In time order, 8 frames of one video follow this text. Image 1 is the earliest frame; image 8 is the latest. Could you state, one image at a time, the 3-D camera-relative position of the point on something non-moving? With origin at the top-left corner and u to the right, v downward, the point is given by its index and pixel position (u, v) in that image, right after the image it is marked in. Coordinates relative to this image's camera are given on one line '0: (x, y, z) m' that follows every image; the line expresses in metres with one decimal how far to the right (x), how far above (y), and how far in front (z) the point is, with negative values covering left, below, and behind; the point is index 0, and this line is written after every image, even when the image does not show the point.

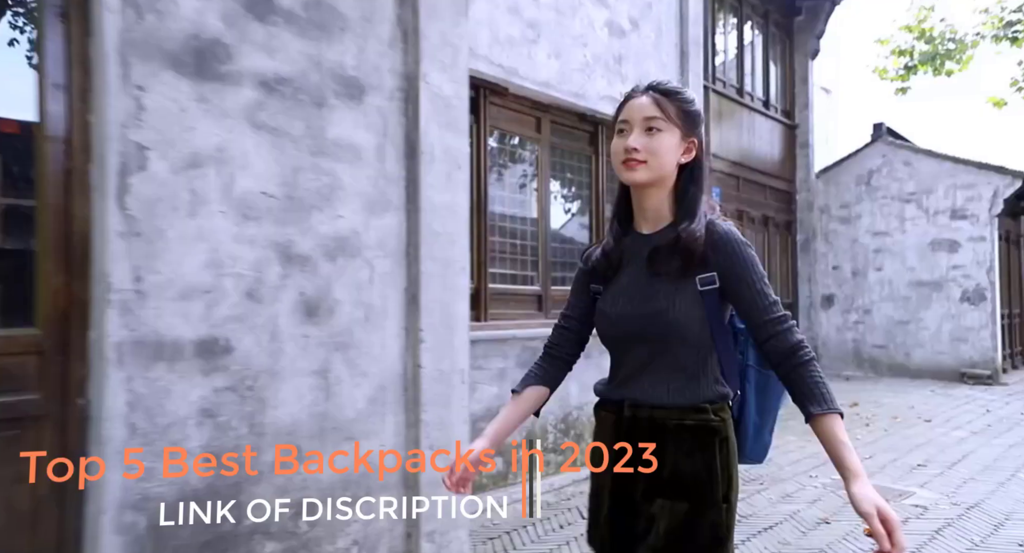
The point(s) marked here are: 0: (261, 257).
0: (-1.1, +0.1, +2.6) m
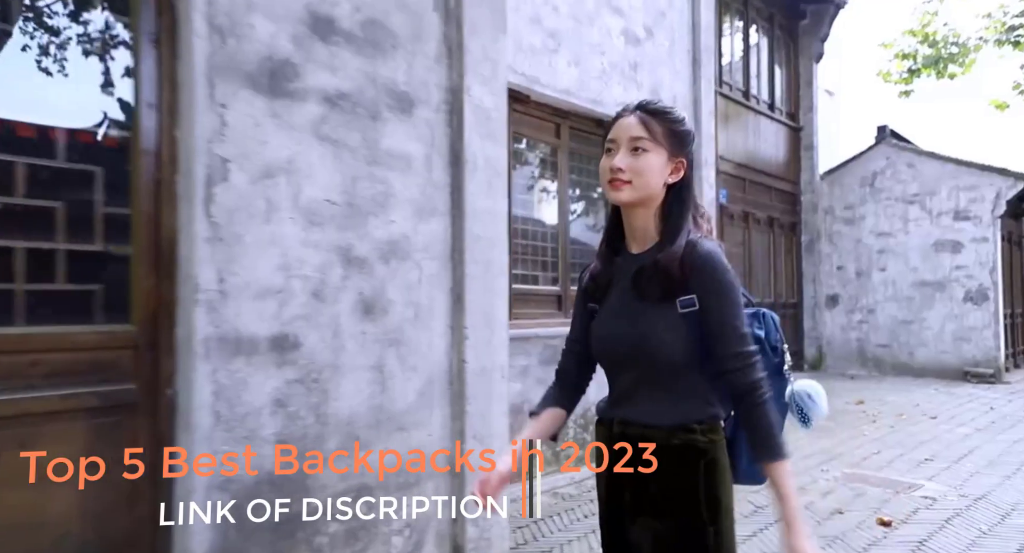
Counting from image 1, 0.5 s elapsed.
0: (-0.9, +0.1, +2.8) m
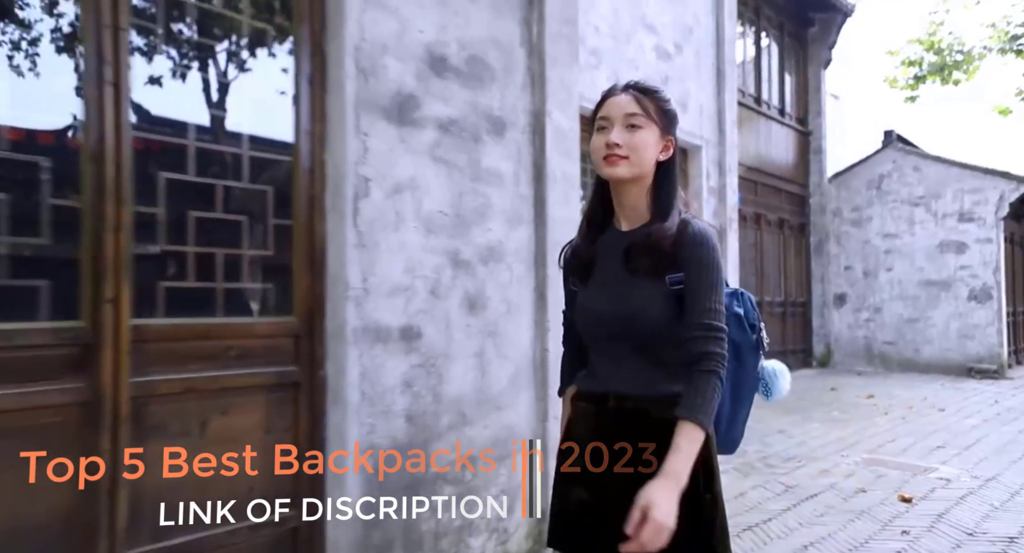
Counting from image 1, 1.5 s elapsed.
0: (-0.4, +0.1, +3.3) m
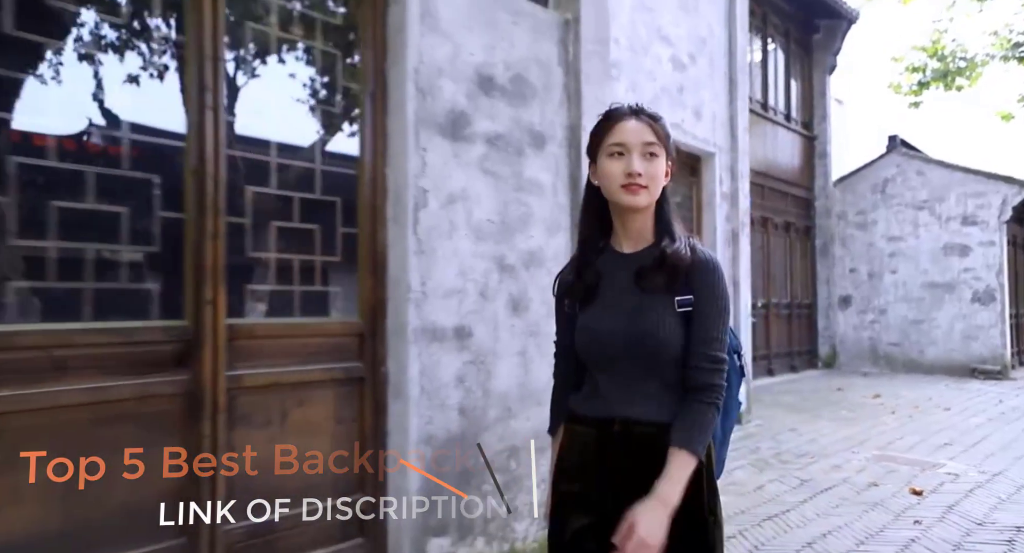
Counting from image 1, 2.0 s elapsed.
0: (-0.1, +0.1, +3.6) m
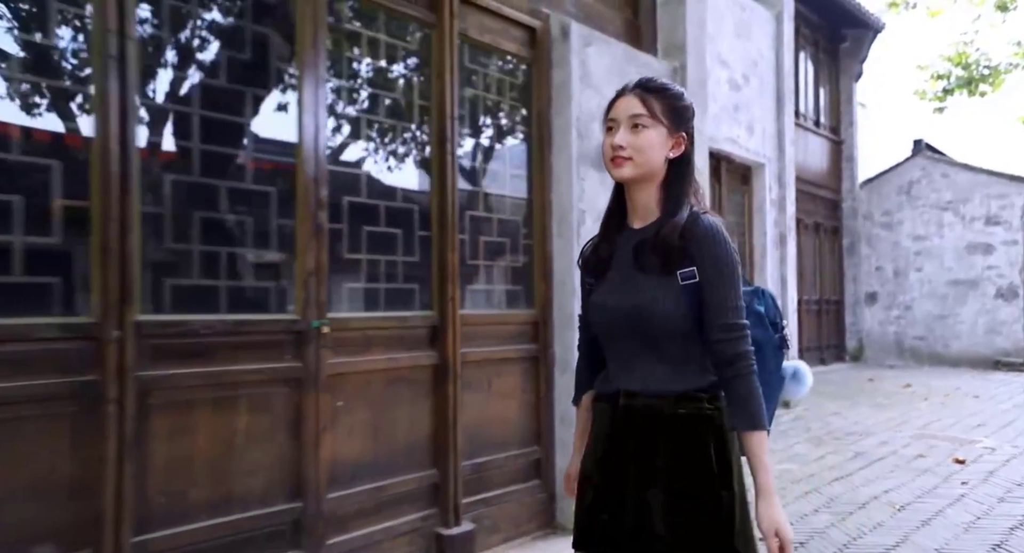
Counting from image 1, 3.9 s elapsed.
0: (+0.8, 0.0, +4.5) m
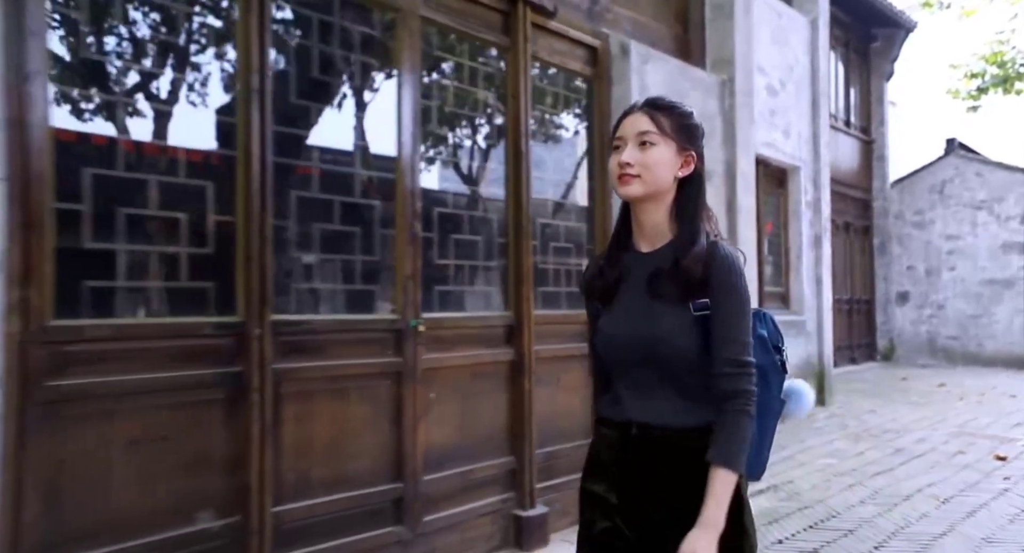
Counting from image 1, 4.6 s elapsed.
0: (+1.3, 0.0, +4.8) m
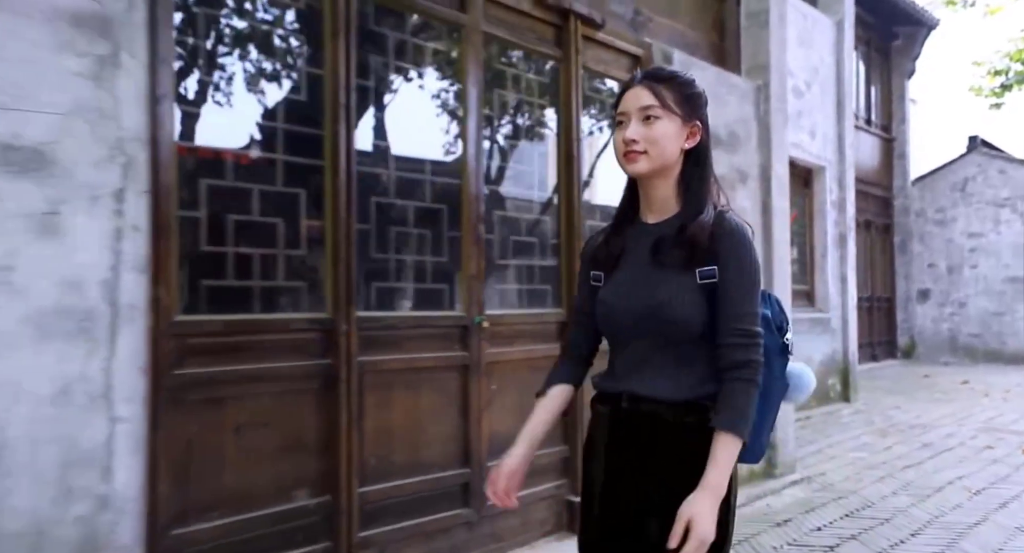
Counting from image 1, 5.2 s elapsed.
0: (+1.6, 0.0, +5.0) m
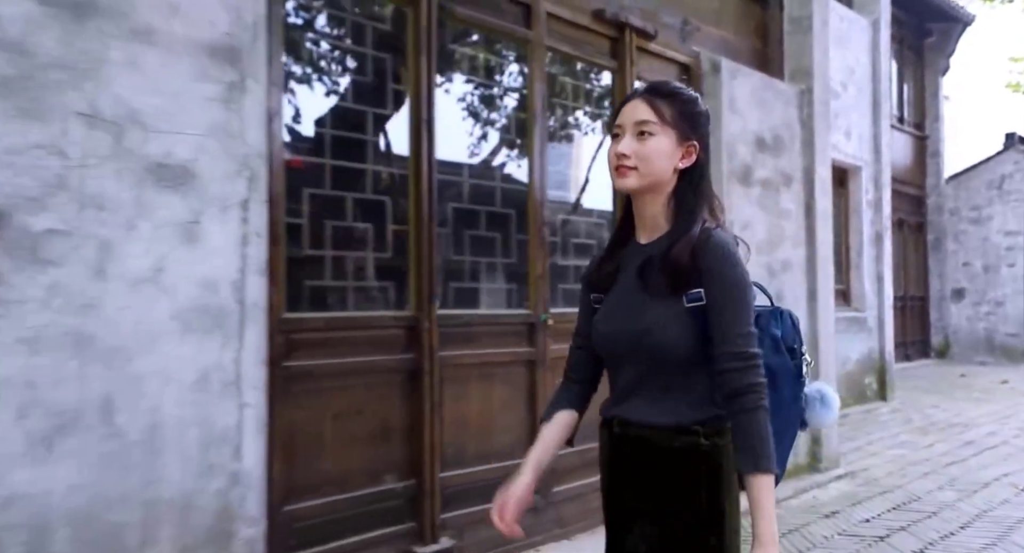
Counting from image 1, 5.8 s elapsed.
0: (+2.0, 0.0, +5.1) m
